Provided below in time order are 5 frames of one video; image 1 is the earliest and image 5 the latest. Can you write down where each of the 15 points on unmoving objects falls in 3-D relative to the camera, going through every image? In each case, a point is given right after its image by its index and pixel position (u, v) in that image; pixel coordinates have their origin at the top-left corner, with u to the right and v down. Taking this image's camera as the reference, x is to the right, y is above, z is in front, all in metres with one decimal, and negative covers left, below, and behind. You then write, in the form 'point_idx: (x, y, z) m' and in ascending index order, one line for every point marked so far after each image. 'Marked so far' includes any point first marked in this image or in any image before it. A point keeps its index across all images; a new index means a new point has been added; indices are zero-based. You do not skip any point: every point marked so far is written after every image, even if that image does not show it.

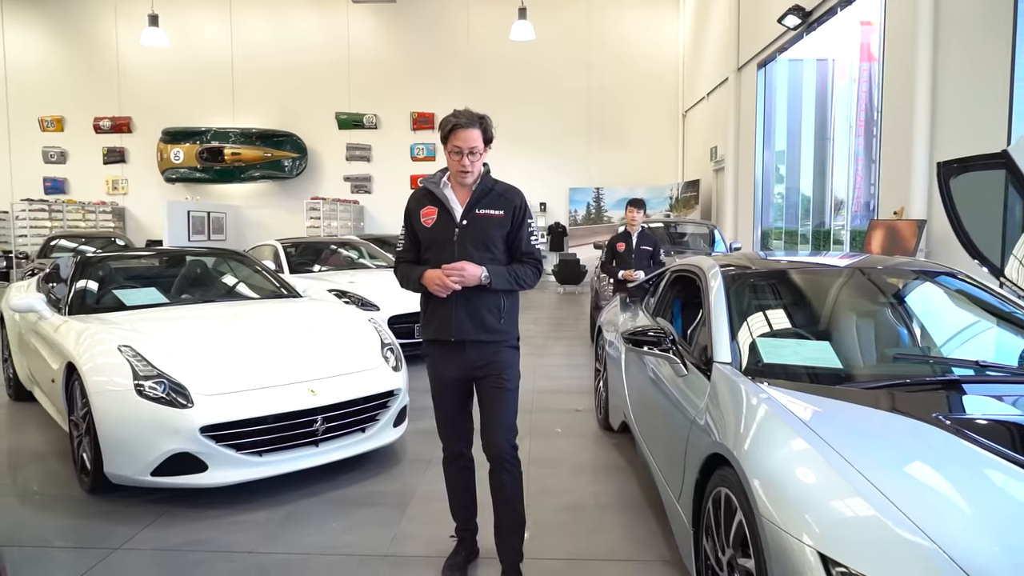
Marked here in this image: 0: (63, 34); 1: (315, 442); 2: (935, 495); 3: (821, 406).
0: (-7.6, +4.3, +12.2) m
1: (-0.7, -0.5, +2.5) m
2: (+0.7, -0.4, +1.2) m
3: (+0.7, -0.3, +1.6) m
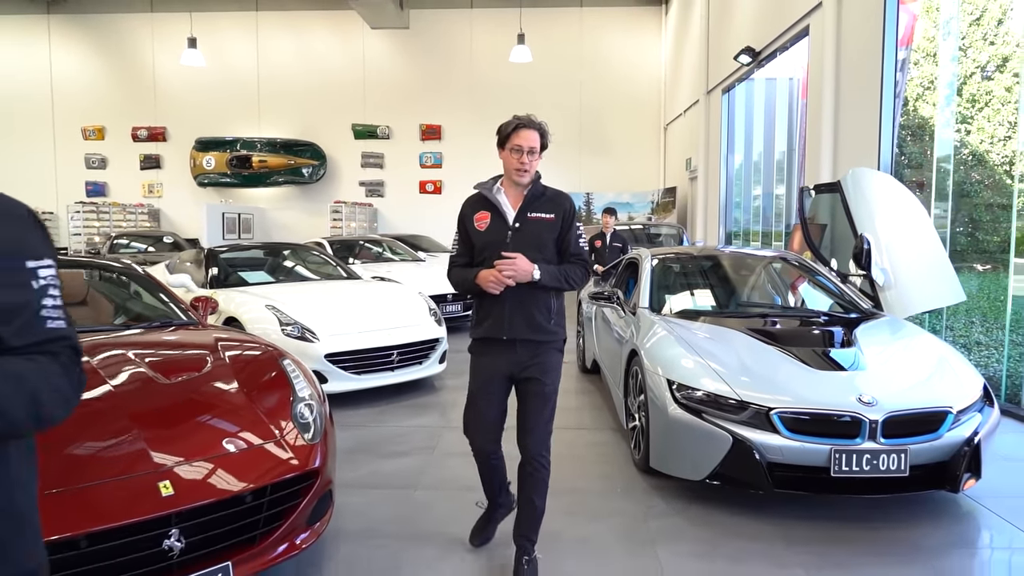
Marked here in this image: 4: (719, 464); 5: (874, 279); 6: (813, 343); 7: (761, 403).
0: (-7.6, +4.4, +13.4) m
1: (-0.6, -0.4, +3.9) m
2: (+0.8, -0.3, +2.5) m
3: (+0.7, -0.2, +2.9) m
4: (+0.7, -0.6, +2.3) m
5: (+1.7, 0.0, +3.4) m
6: (+1.2, -0.2, +2.7) m
7: (+0.8, -0.4, +2.3) m
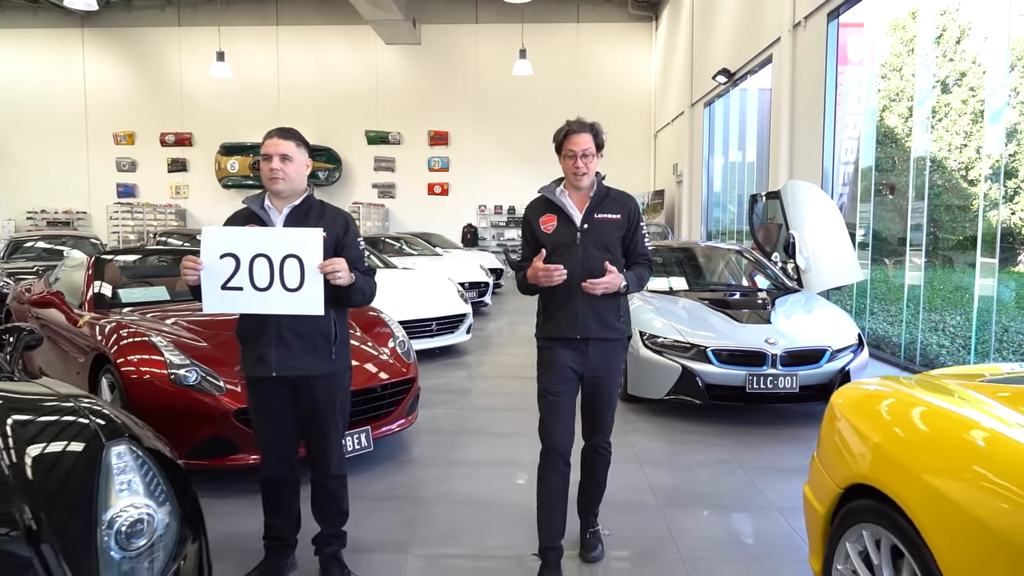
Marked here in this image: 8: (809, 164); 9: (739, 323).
0: (-7.6, +4.5, +14.5) m
1: (-0.6, -0.3, +4.9) m
2: (+0.9, -0.2, +3.6) m
3: (+0.8, -0.1, +4.0) m
4: (+0.8, -0.5, +3.4) m
5: (+1.8, +0.1, +4.5) m
6: (+1.3, -0.1, +3.8) m
7: (+0.9, -0.3, +3.4) m
8: (+2.7, +1.1, +6.5) m
9: (+1.1, -0.2, +3.5) m
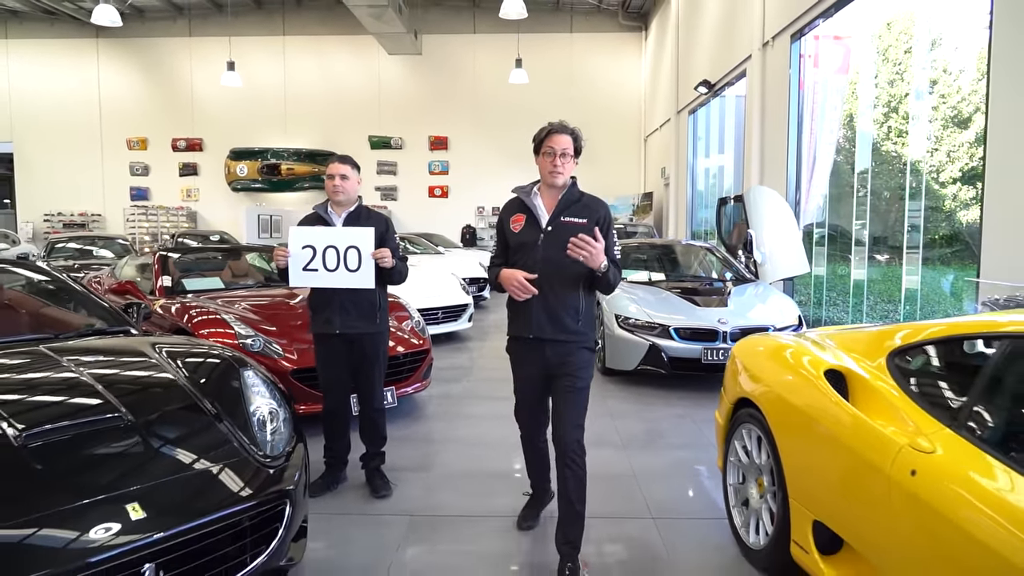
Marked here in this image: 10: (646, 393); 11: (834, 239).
0: (-7.6, +4.5, +15.1) m
1: (-0.6, -0.3, +5.6) m
2: (+0.9, -0.1, +4.3) m
3: (+0.8, 0.0, +4.7) m
4: (+0.7, -0.4, +4.1) m
5: (+1.8, +0.2, +5.1) m
6: (+1.2, -0.1, +4.5) m
7: (+0.9, -0.2, +4.0) m
8: (+2.7, +1.2, +7.2) m
9: (+1.1, -0.1, +4.2) m
10: (+0.8, -0.6, +4.0) m
11: (+2.9, +0.4, +6.5) m
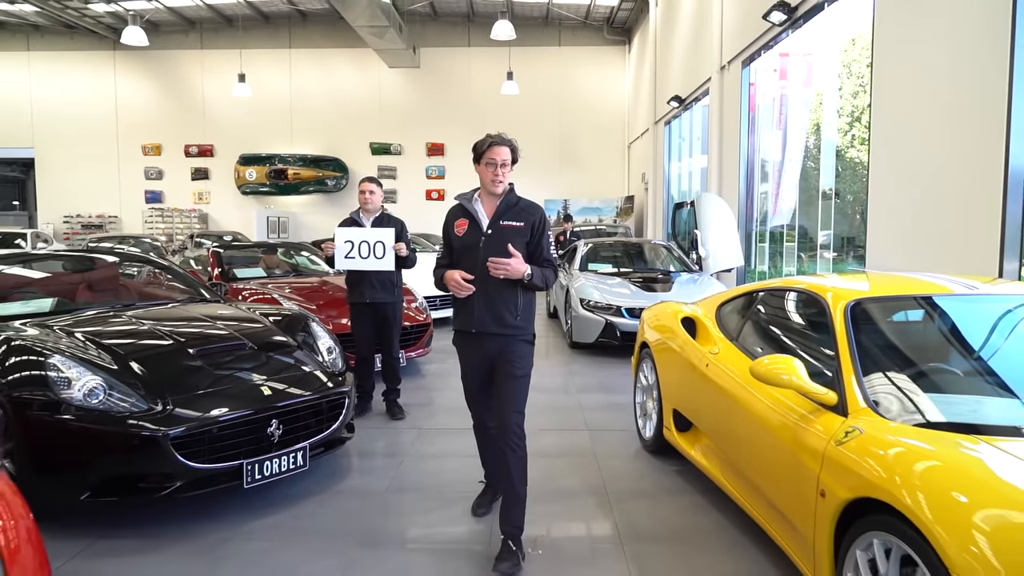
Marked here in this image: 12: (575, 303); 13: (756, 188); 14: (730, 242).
0: (-7.8, +4.6, +16.1) m
1: (-0.7, -0.2, +6.6) m
2: (+0.8, 0.0, +5.3) m
3: (+0.7, +0.1, +5.7) m
4: (+0.6, -0.3, +5.1) m
5: (+1.6, +0.3, +6.2) m
6: (+1.1, 0.0, +5.5) m
7: (+0.8, -0.1, +5.1) m
8: (+2.5, +1.3, +8.2) m
9: (+1.0, 0.0, +5.2) m
10: (+0.6, -0.5, +5.1) m
11: (+2.8, +0.5, +7.6) m
12: (+0.5, -0.1, +5.3) m
13: (+2.7, +1.1, +8.0) m
14: (+1.8, +0.4, +6.1) m
